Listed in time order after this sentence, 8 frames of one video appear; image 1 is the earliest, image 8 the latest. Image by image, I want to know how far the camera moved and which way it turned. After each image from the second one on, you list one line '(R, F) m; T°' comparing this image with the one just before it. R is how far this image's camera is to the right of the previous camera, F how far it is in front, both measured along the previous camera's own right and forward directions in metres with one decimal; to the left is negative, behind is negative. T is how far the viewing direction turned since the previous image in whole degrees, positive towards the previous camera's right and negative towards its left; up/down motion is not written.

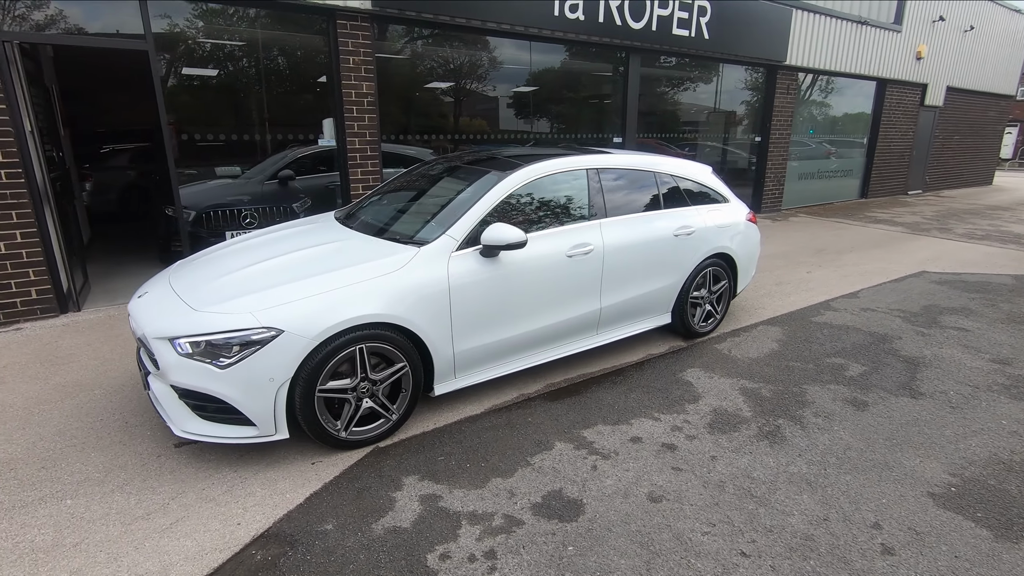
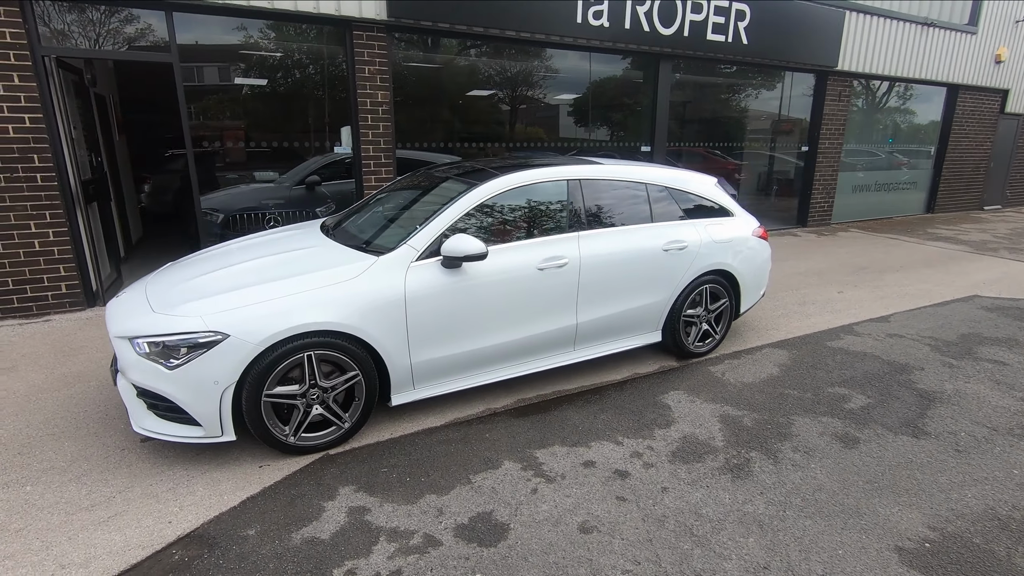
(+0.6, +0.1) m; -6°
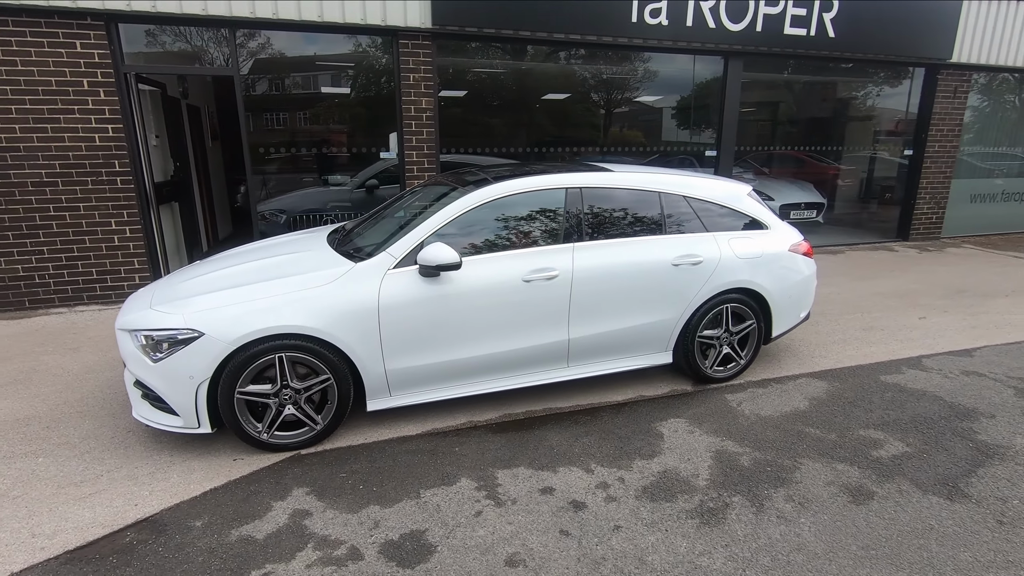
(+0.7, +0.2) m; -10°
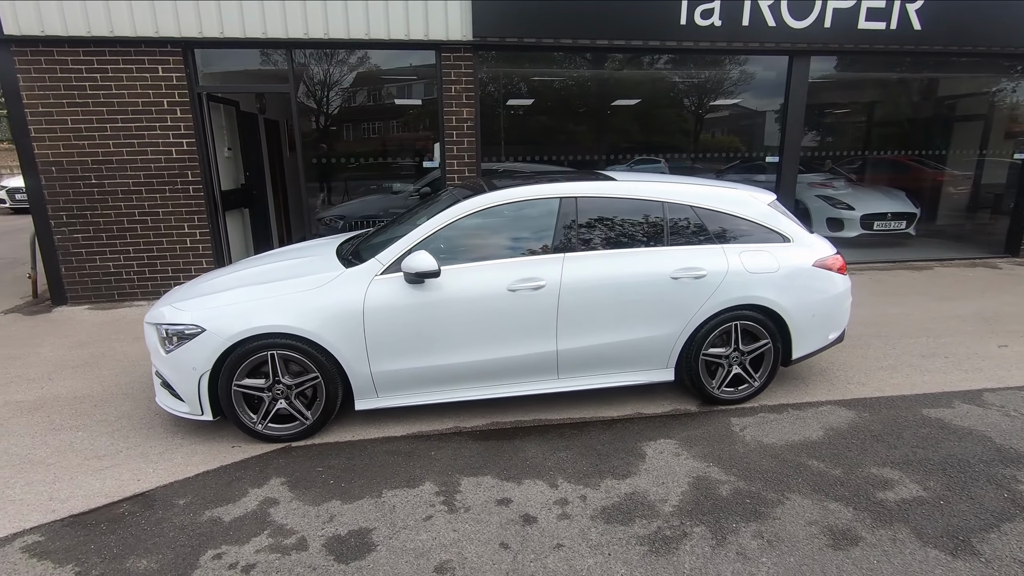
(+0.7, 0.0) m; -9°
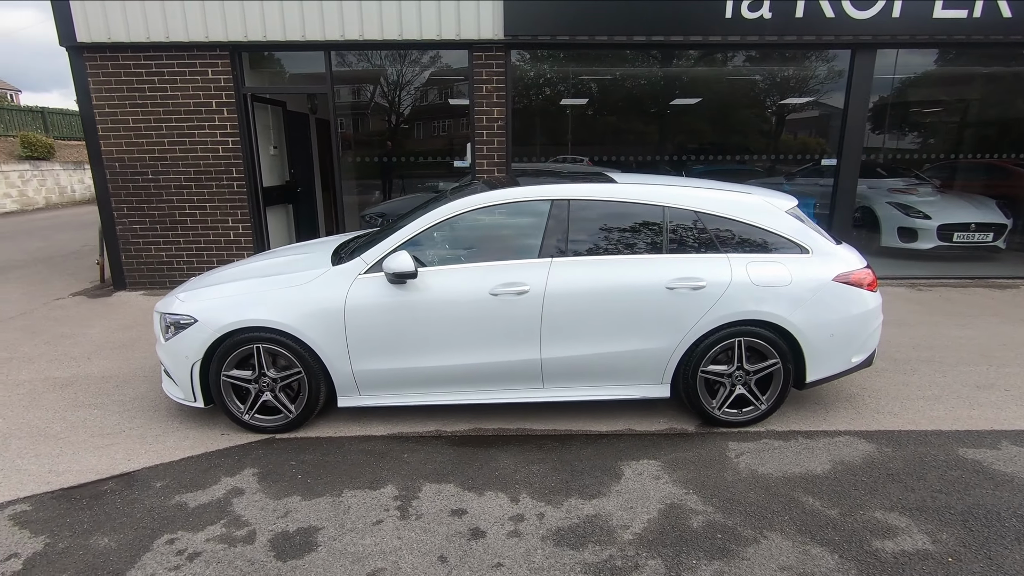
(+0.5, +0.1) m; -7°
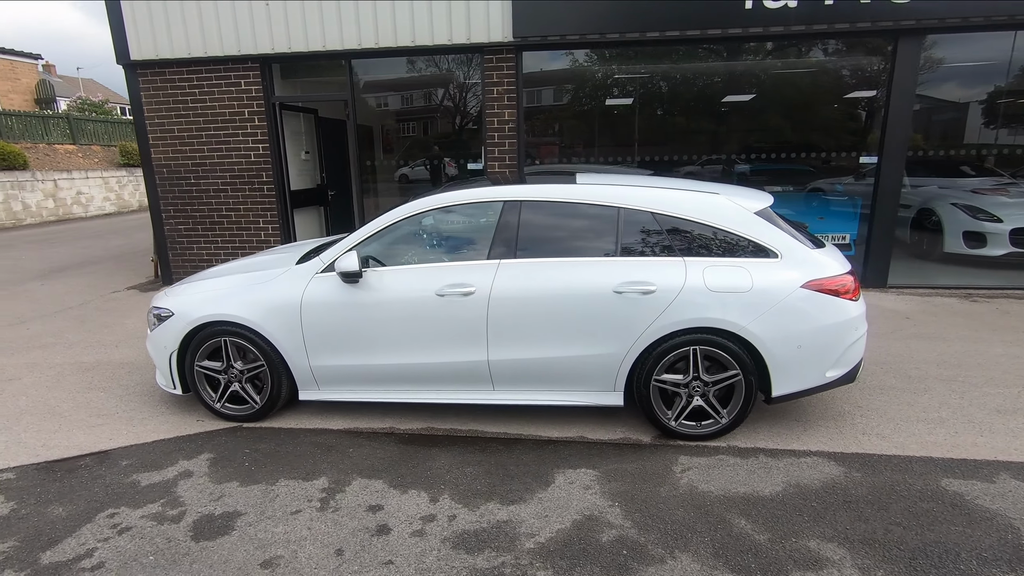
(+0.8, +0.1) m; -8°
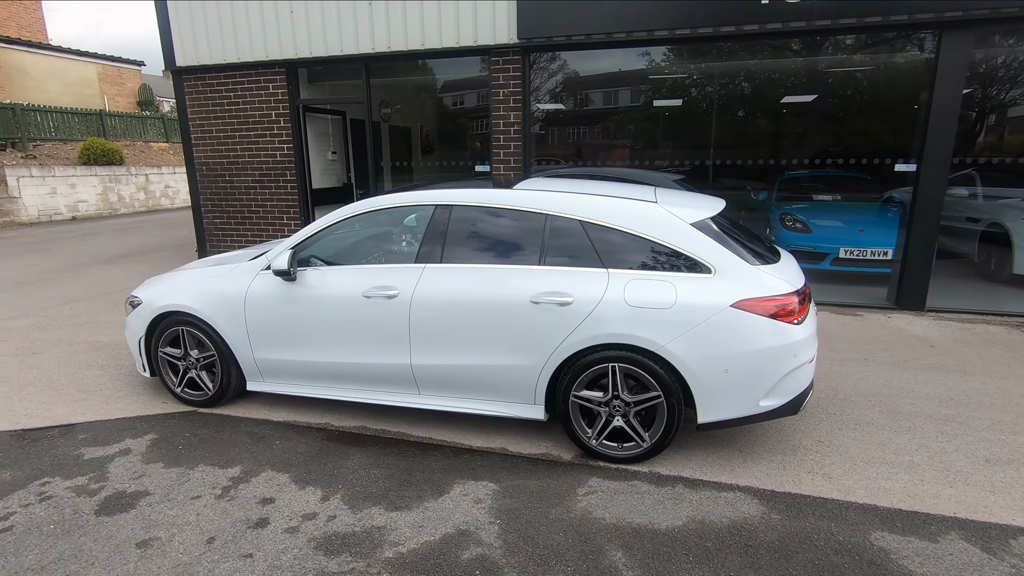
(+1.0, +0.1) m; -8°
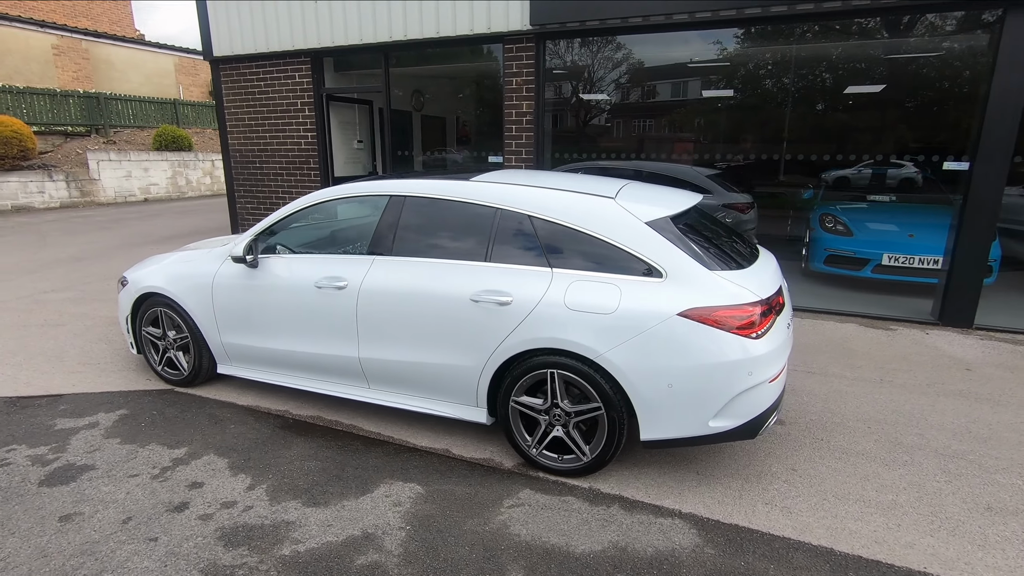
(+0.7, +0.2) m; -7°
